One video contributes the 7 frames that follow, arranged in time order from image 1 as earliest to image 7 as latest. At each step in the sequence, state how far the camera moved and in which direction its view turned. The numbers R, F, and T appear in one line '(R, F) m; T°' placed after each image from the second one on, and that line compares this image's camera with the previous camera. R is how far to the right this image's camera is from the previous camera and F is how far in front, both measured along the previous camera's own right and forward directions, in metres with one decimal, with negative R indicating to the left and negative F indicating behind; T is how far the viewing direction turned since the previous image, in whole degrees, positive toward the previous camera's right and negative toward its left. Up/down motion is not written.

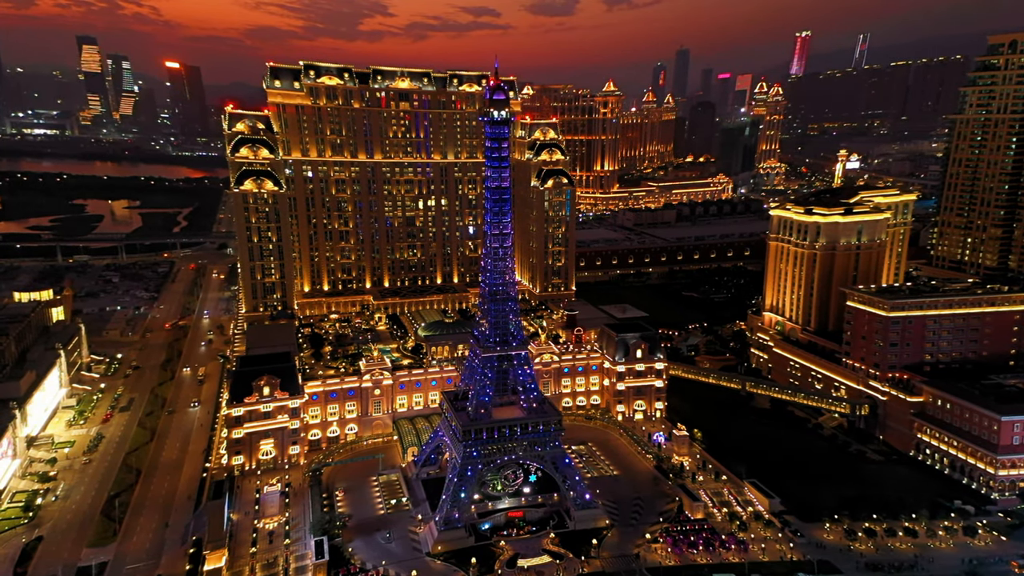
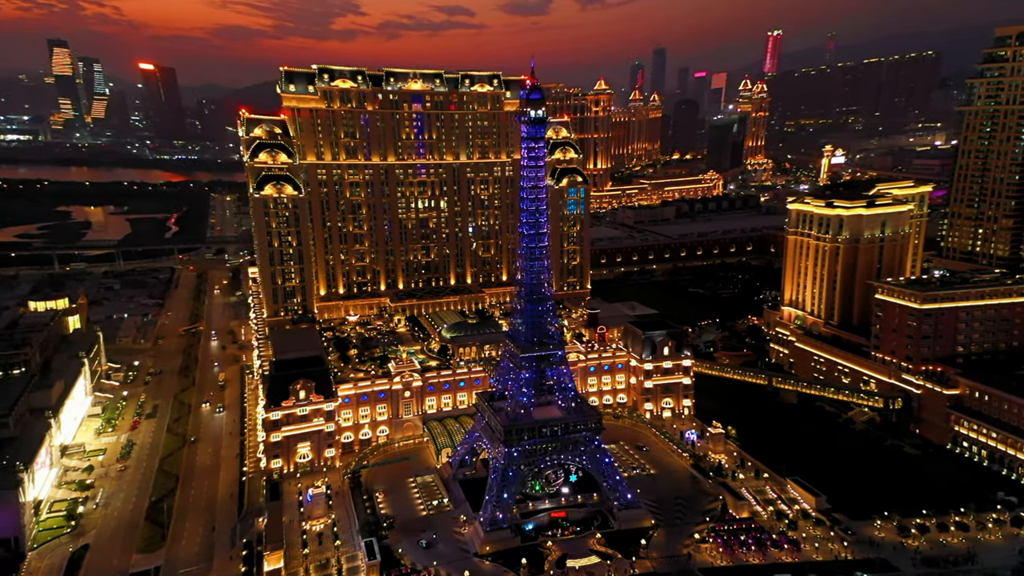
(-1.9, +0.3) m; -1°
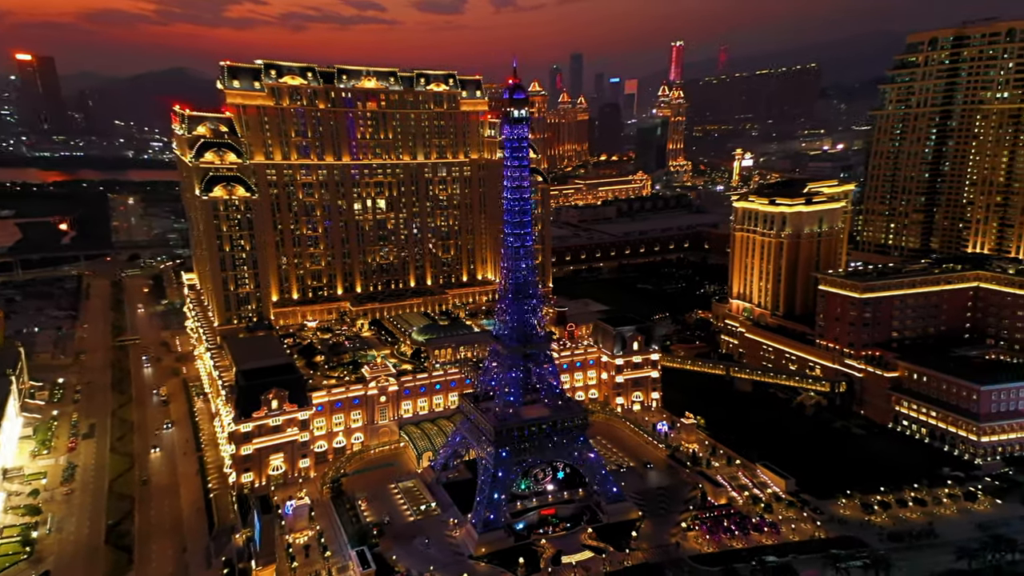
(-1.8, +0.2) m; +5°
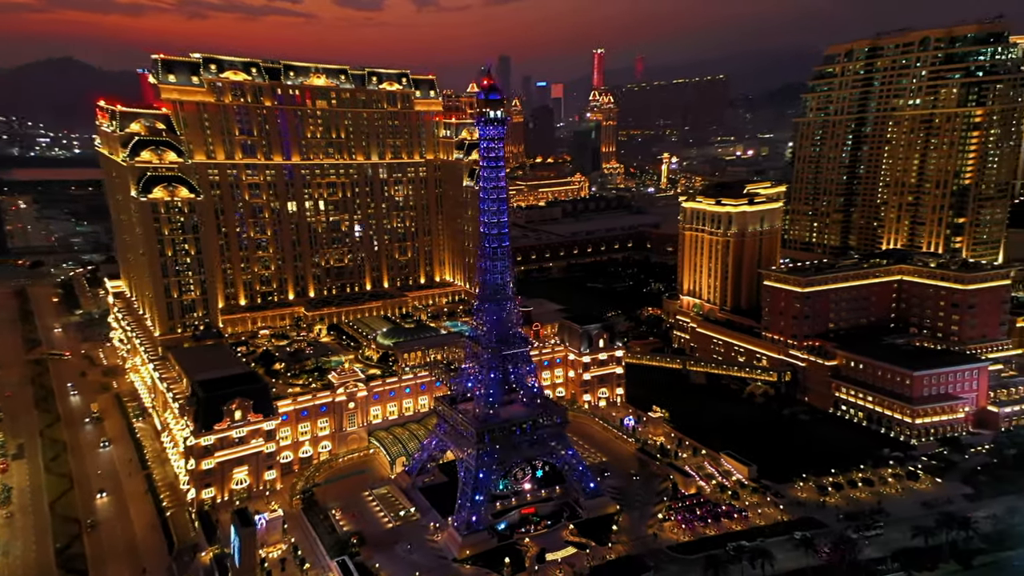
(-1.4, 0.0) m; +5°
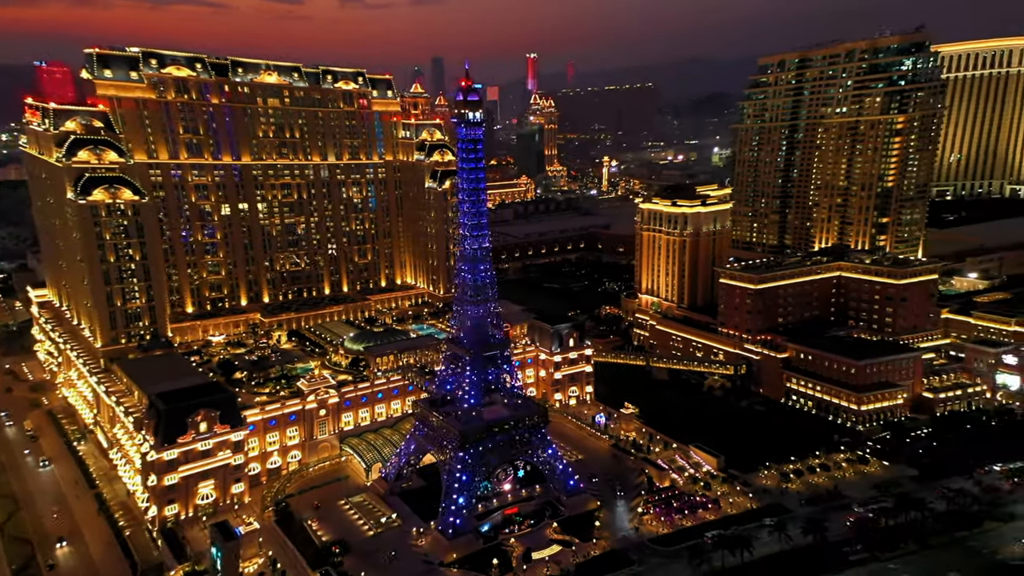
(-1.3, 0.0) m; +5°
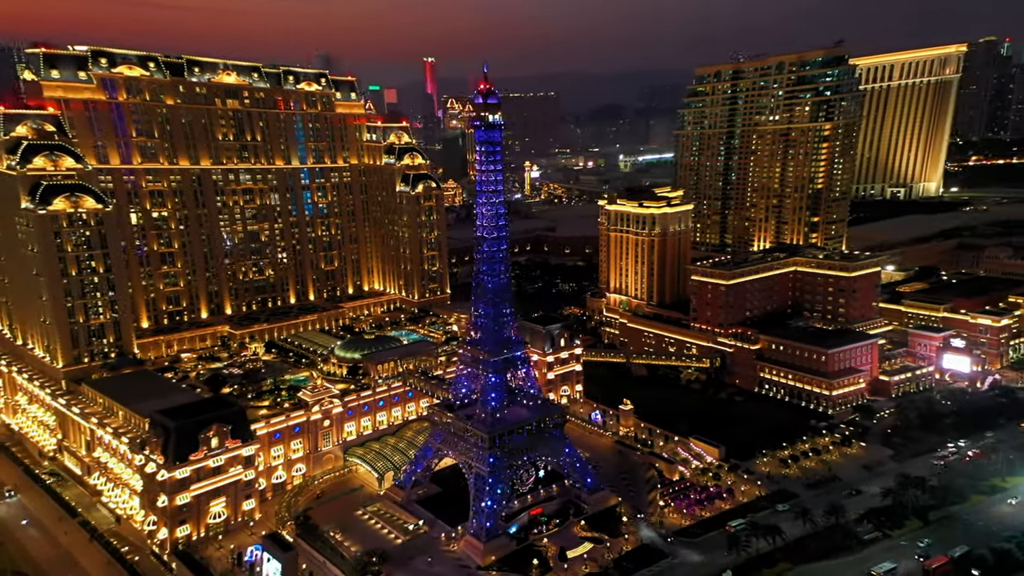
(-3.7, -0.4) m; +4°
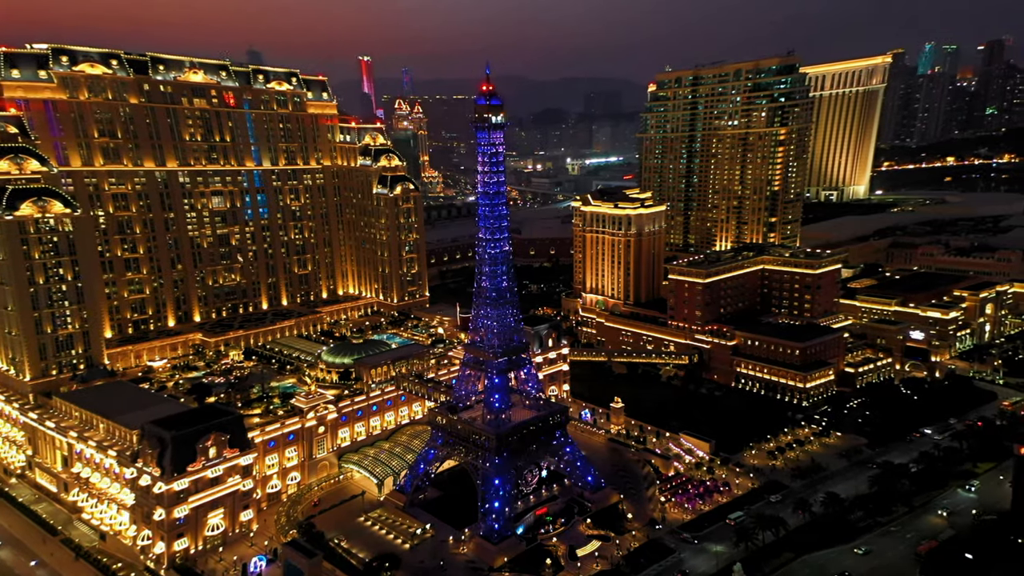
(-1.9, -0.4) m; +3°
